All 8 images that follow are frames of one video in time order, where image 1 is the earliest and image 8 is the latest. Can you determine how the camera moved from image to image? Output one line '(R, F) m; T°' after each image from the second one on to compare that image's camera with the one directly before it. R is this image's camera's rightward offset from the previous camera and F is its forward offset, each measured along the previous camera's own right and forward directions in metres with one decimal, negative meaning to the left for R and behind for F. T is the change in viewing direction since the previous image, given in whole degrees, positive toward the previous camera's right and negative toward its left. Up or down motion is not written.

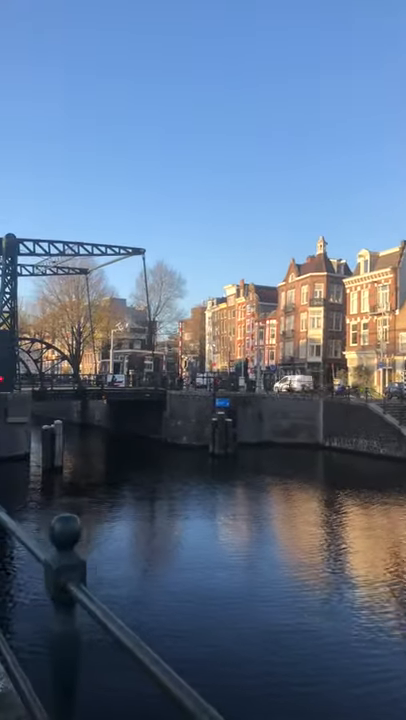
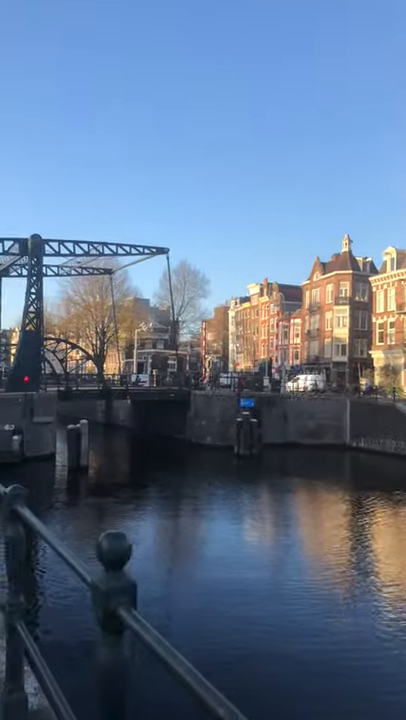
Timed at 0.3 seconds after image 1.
(-0.1, +0.2) m; -2°
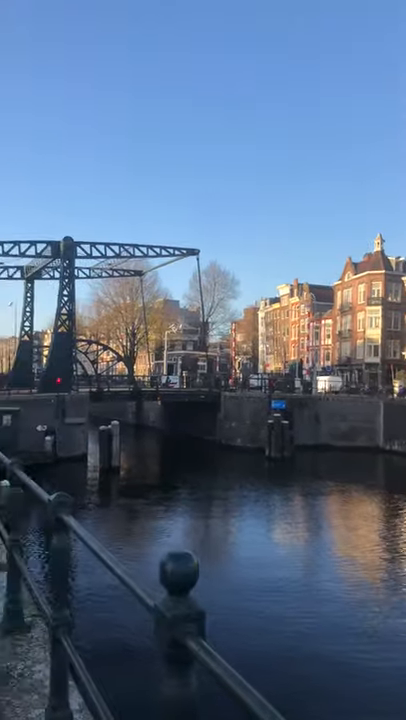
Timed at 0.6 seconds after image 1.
(-0.1, +0.1) m; -3°
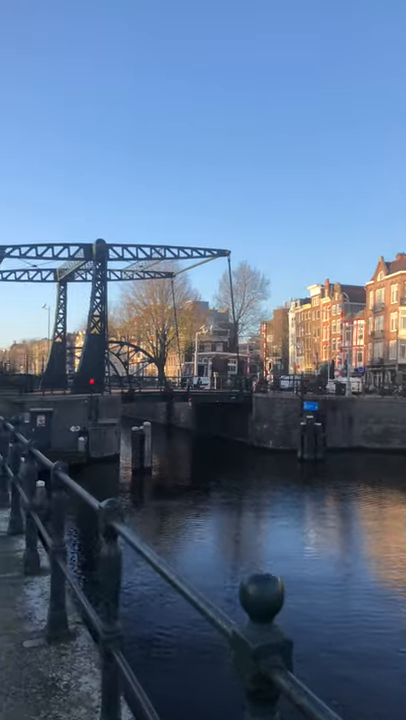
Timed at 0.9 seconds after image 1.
(-0.1, +0.1) m; -3°
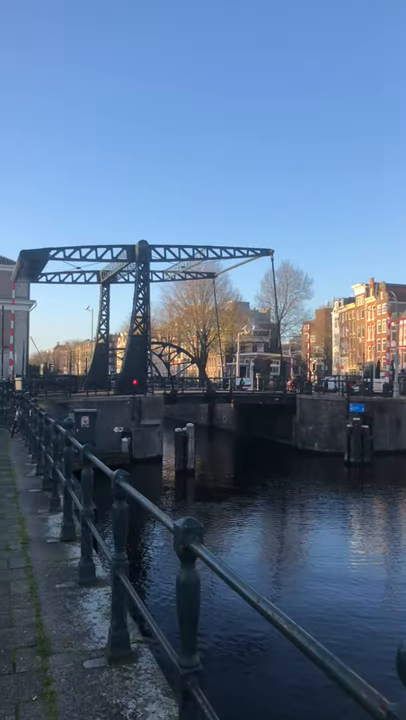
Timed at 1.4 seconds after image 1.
(-0.2, +0.2) m; -4°
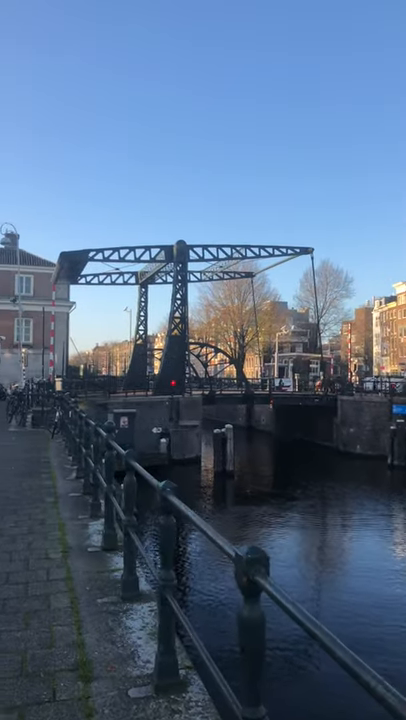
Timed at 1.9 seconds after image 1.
(-0.1, +0.3) m; -4°
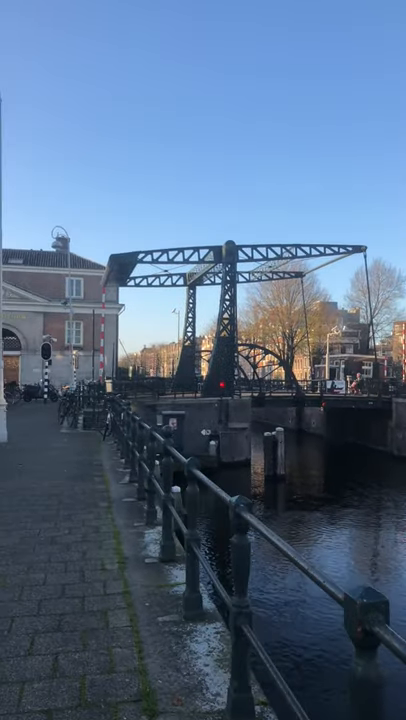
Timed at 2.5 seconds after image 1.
(-0.1, +0.3) m; -5°
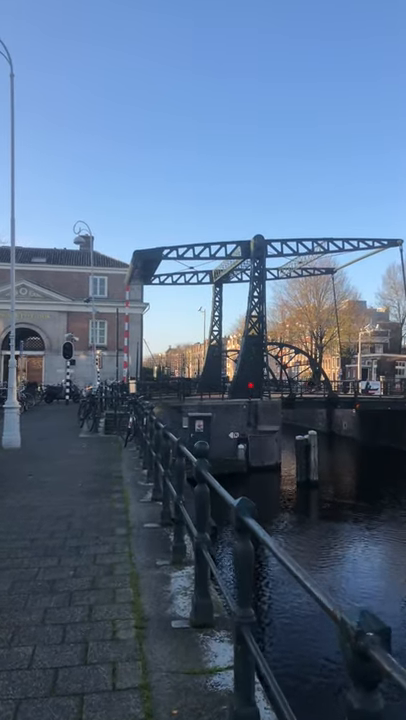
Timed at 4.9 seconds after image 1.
(-0.1, +1.2) m; -3°
